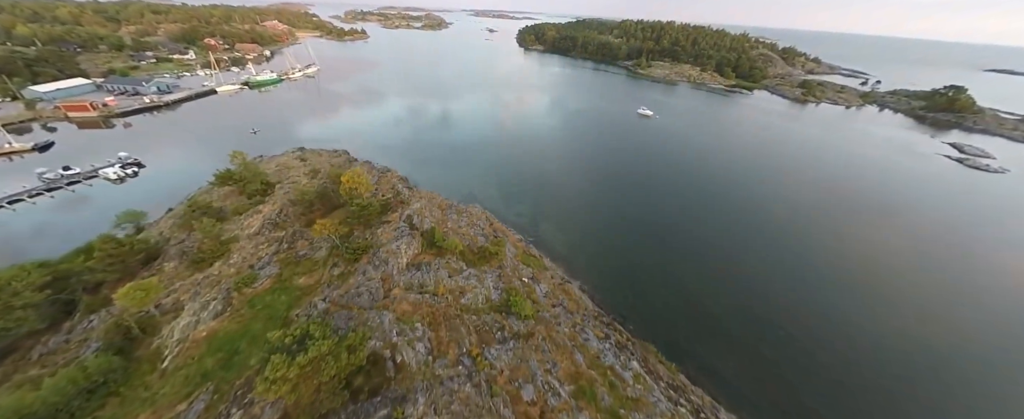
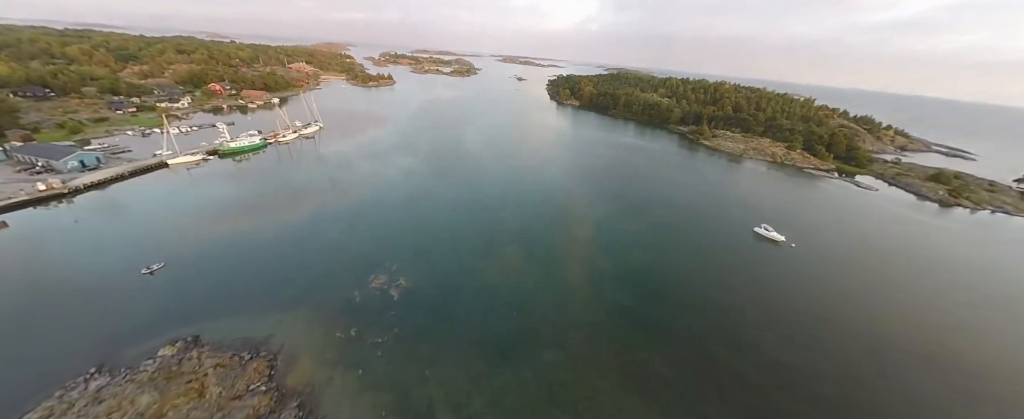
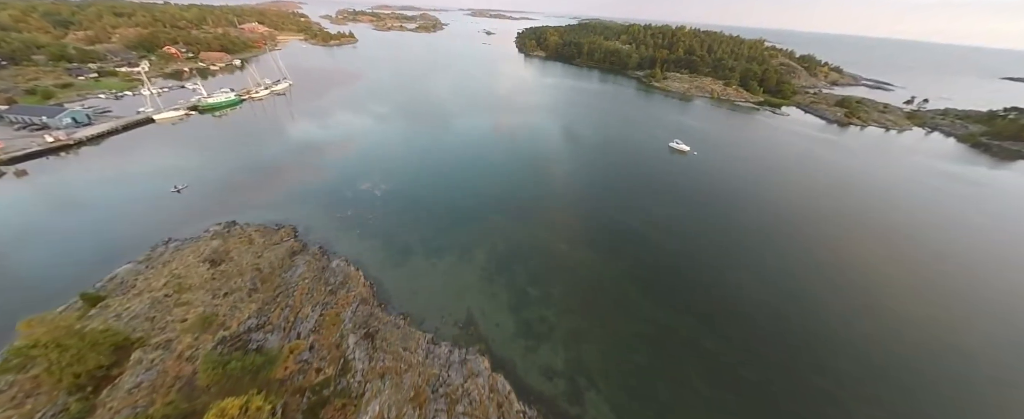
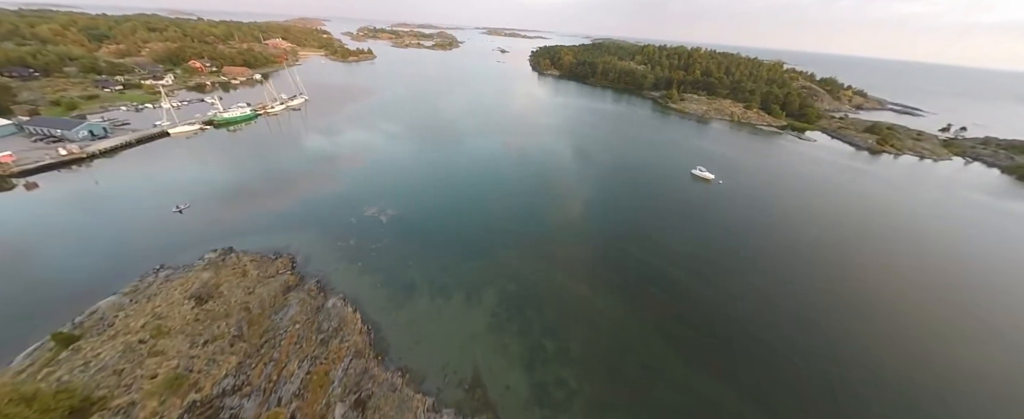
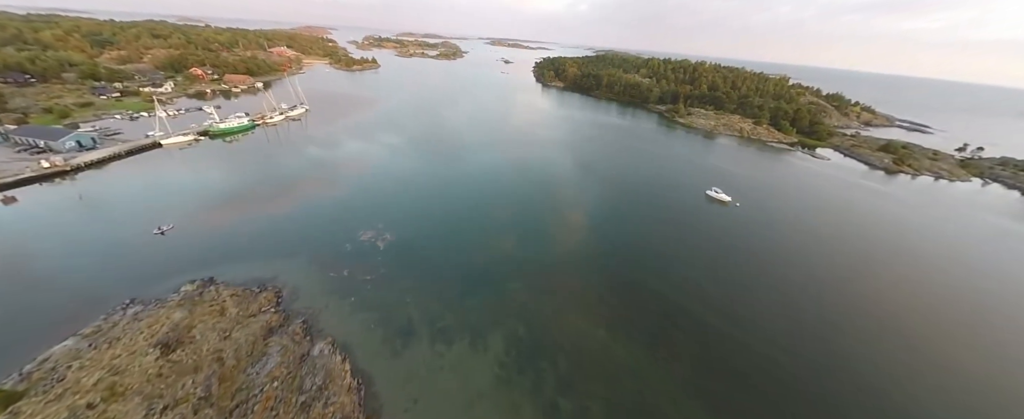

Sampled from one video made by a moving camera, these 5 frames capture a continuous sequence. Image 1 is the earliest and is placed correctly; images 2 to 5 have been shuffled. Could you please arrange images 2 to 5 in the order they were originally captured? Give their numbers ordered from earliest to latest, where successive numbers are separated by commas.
3, 4, 5, 2
